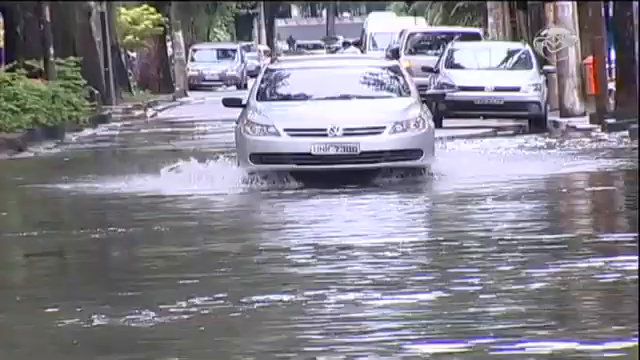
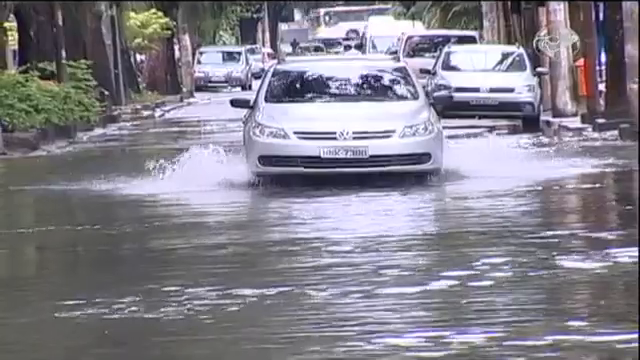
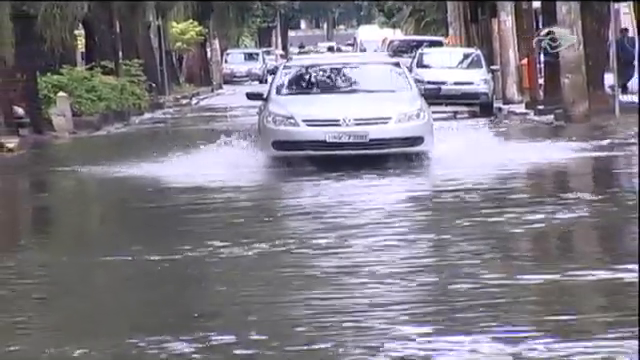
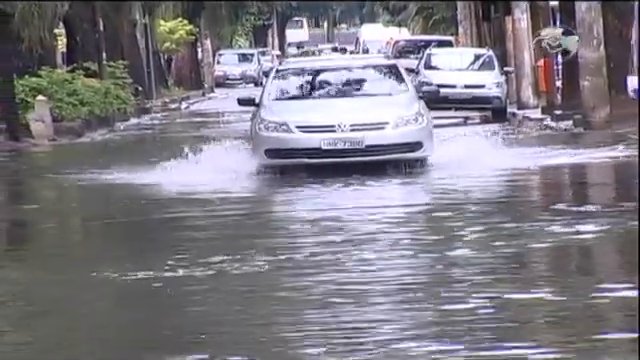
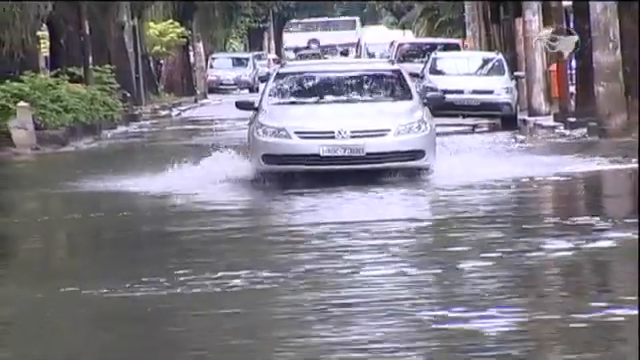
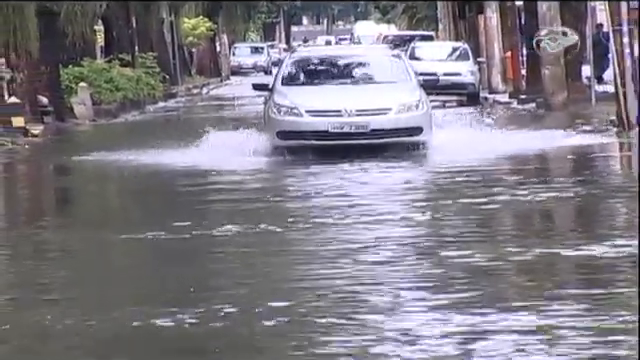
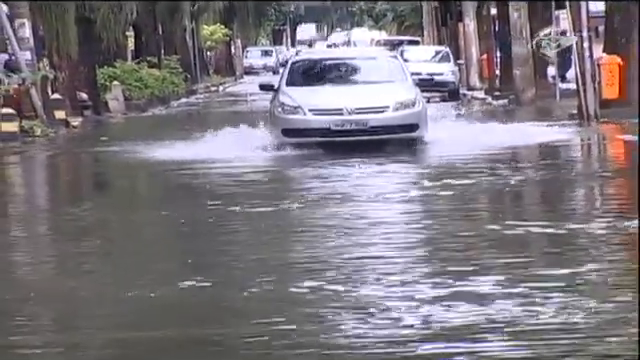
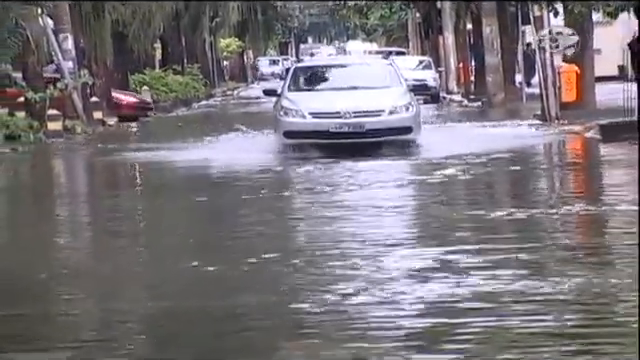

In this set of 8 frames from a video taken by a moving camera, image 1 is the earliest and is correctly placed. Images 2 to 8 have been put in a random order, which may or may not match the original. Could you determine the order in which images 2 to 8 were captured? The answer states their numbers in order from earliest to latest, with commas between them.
2, 5, 4, 3, 6, 7, 8
